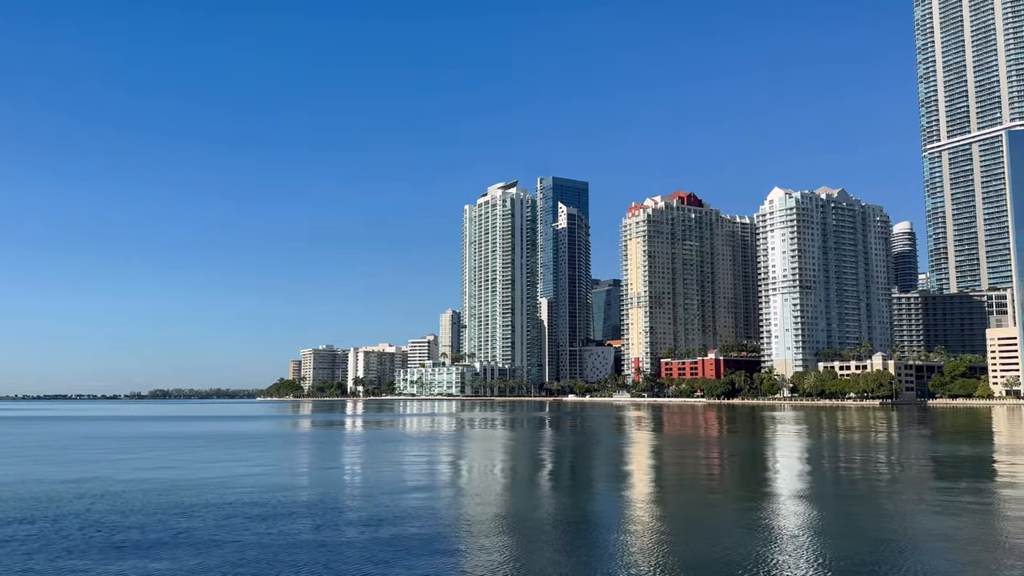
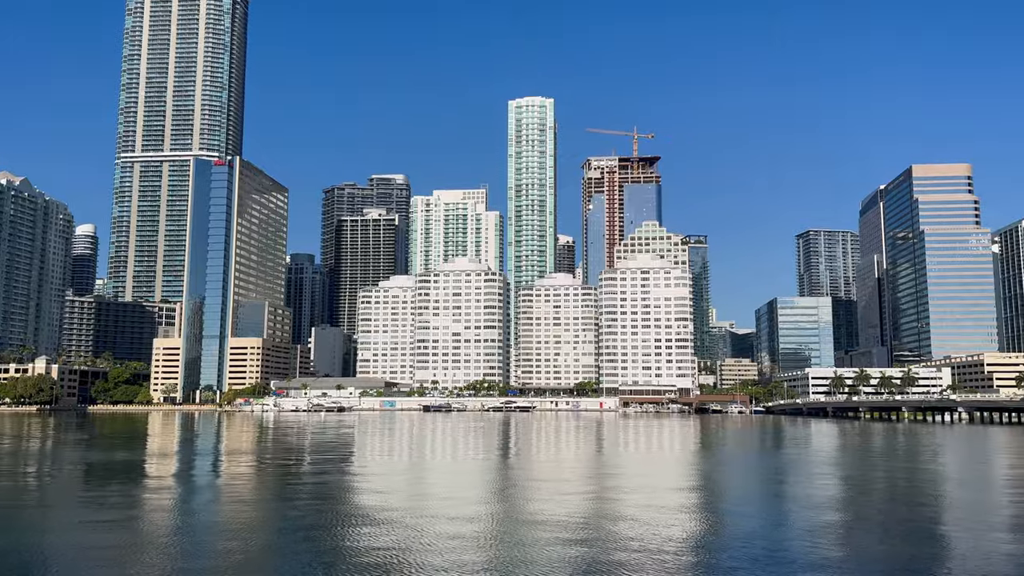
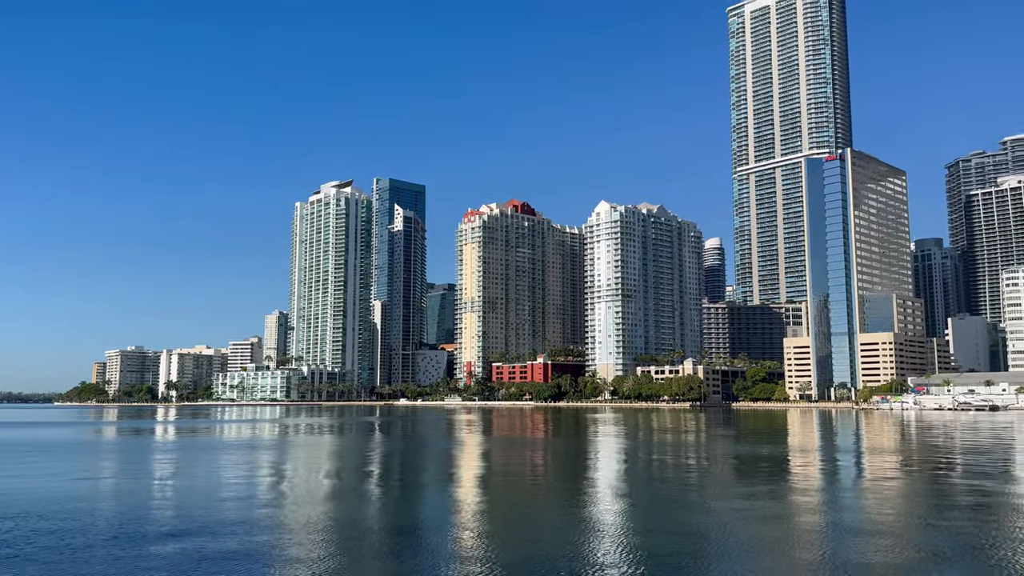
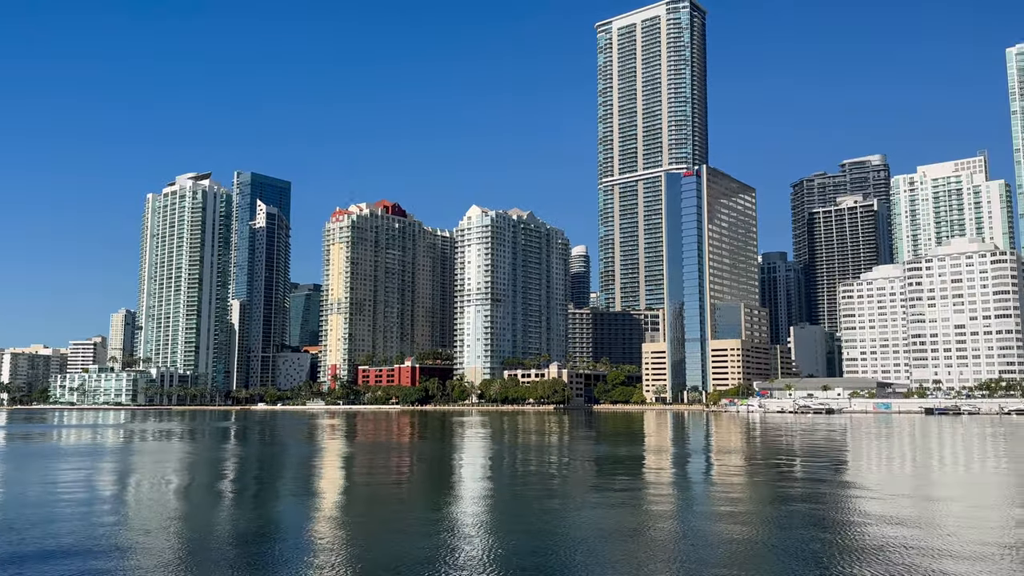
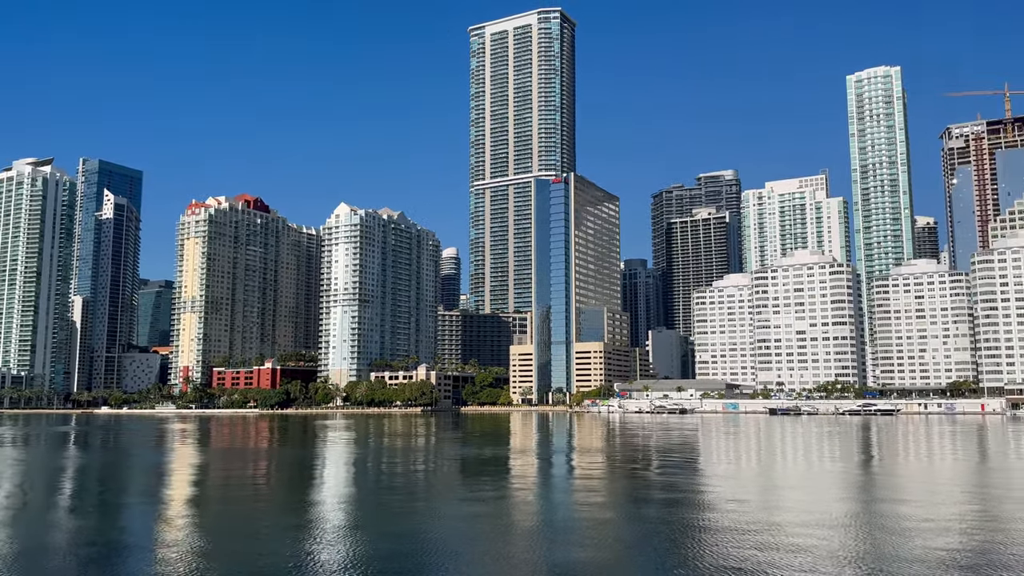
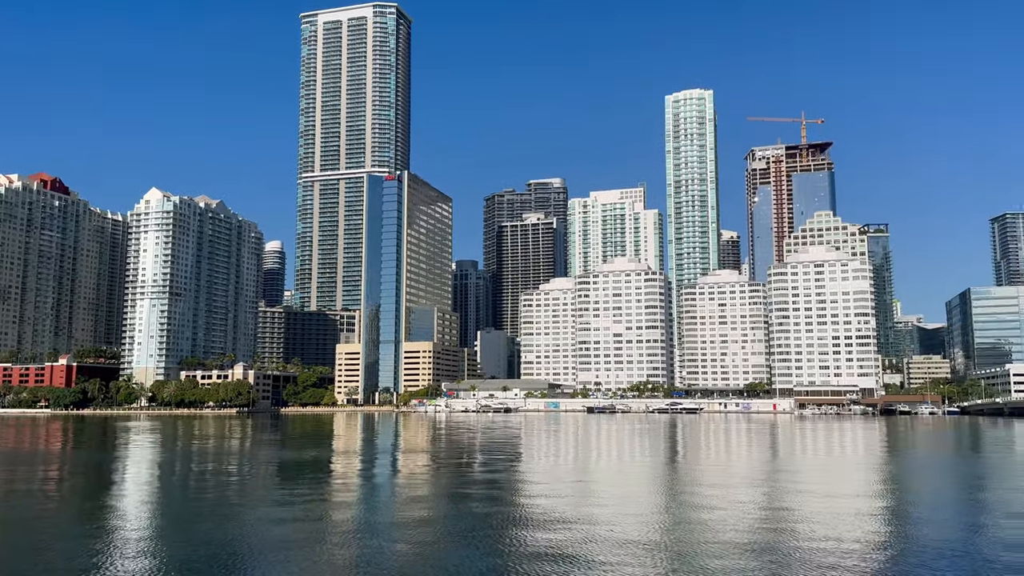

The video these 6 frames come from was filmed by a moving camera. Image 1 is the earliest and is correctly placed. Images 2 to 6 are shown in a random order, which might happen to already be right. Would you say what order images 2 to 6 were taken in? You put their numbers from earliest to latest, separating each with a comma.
3, 4, 5, 6, 2
